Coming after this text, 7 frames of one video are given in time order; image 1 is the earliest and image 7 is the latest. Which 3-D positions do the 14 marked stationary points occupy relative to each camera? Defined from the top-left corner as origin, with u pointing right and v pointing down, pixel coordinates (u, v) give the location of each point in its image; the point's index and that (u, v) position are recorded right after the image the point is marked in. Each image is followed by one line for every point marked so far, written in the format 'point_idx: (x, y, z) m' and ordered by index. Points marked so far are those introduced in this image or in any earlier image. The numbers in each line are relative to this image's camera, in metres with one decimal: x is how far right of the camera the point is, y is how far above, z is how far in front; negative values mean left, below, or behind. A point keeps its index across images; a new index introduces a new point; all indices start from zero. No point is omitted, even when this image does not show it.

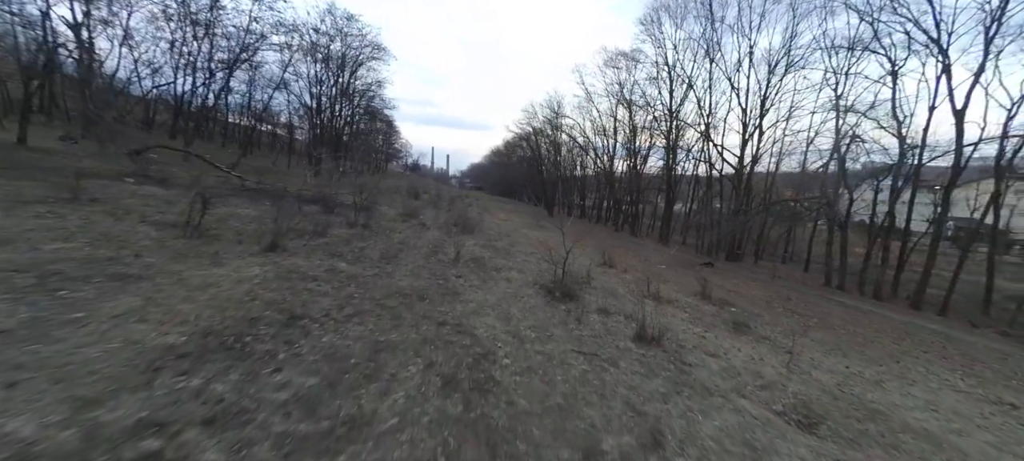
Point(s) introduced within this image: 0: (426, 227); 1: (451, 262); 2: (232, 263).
0: (-4.0, +0.2, +16.8) m
1: (-1.7, -0.9, +9.9) m
2: (-4.8, -0.6, +6.2) m
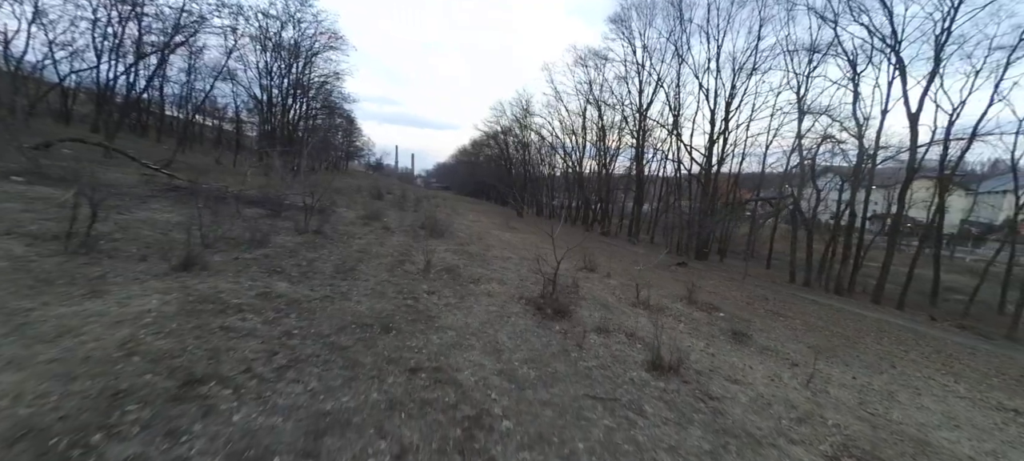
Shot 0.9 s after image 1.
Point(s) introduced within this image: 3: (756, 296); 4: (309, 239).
0: (-5.1, 0.0, +15.2) m
1: (-2.1, -1.0, +8.5) m
2: (-5.0, -0.8, +4.6) m
3: (+11.0, -2.9, +16.4) m
4: (-5.6, -0.3, +9.9) m
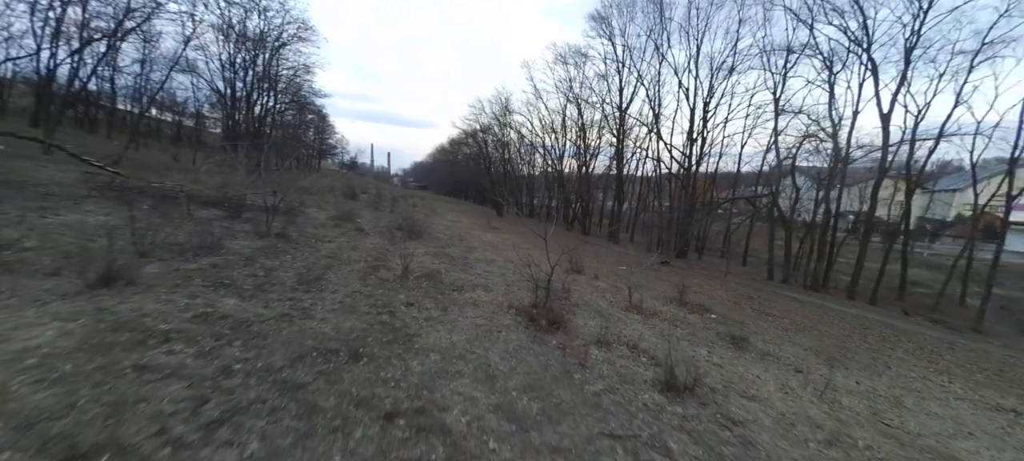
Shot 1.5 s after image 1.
0: (-5.8, -0.1, +14.2) m
1: (-2.4, -1.1, +7.7) m
2: (-5.0, -0.9, +3.6) m
3: (+10.2, -2.9, +16.4) m
4: (-5.9, -0.4, +8.9) m
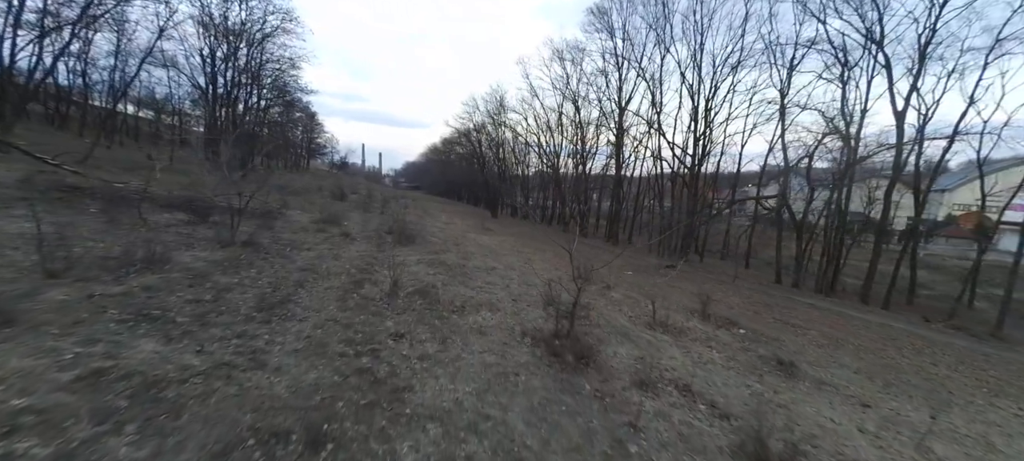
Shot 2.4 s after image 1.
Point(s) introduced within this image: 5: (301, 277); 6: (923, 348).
0: (-5.7, -0.2, +12.8) m
1: (-2.2, -1.2, +6.3) m
2: (-4.7, -1.0, +2.2) m
3: (+10.2, -3.0, +15.3) m
4: (-5.8, -0.5, +7.4) m
5: (-4.1, -0.9, +7.0) m
6: (+13.7, -3.9, +12.1) m
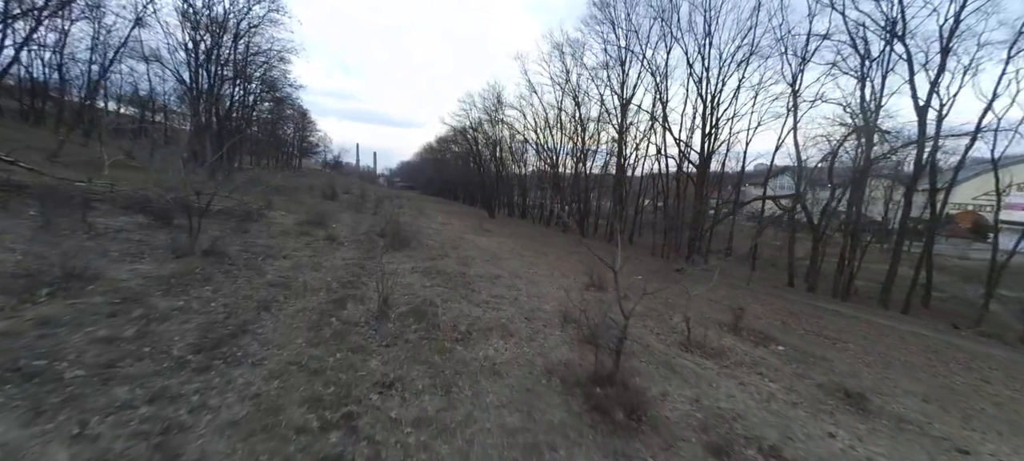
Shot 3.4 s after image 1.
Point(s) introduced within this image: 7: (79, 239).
0: (-5.5, -0.4, +11.4) m
1: (-1.9, -1.4, +5.0) m
2: (-4.4, -1.2, +0.9) m
3: (+10.4, -3.1, +14.2) m
4: (-5.5, -0.7, +6.1) m
5: (-3.8, -1.0, +5.7) m
6: (+13.9, -4.0, +11.0) m
7: (-8.4, -0.1, +7.0) m
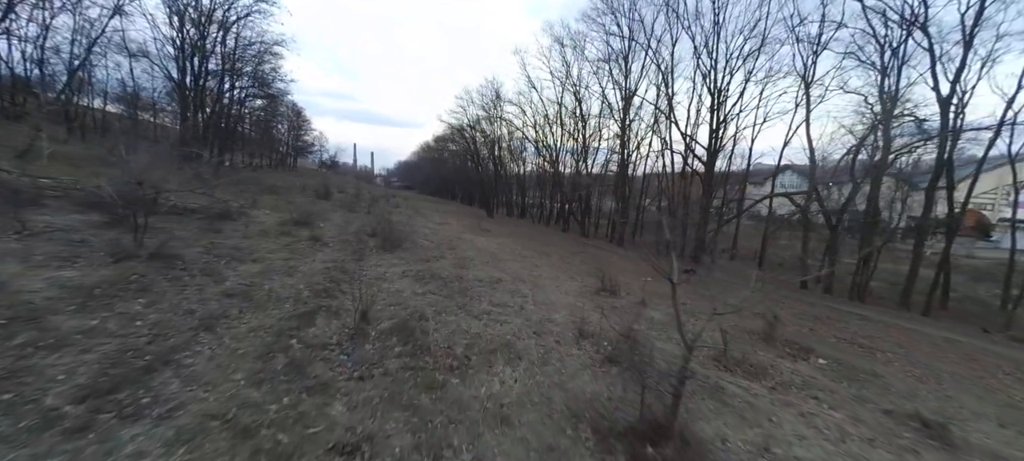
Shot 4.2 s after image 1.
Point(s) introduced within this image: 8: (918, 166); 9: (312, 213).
0: (-5.5, -0.3, +10.3) m
1: (-1.8, -1.3, +4.0) m
2: (-4.3, -1.1, -0.2) m
3: (+10.5, -3.0, +13.2) m
4: (-5.4, -0.6, +5.0) m
5: (-3.7, -1.0, +4.6) m
6: (+14.0, -3.9, +10.0) m
7: (-8.3, -0.1, +5.9) m
8: (+21.2, +3.7, +19.0) m
9: (-8.6, +0.8, +15.5) m
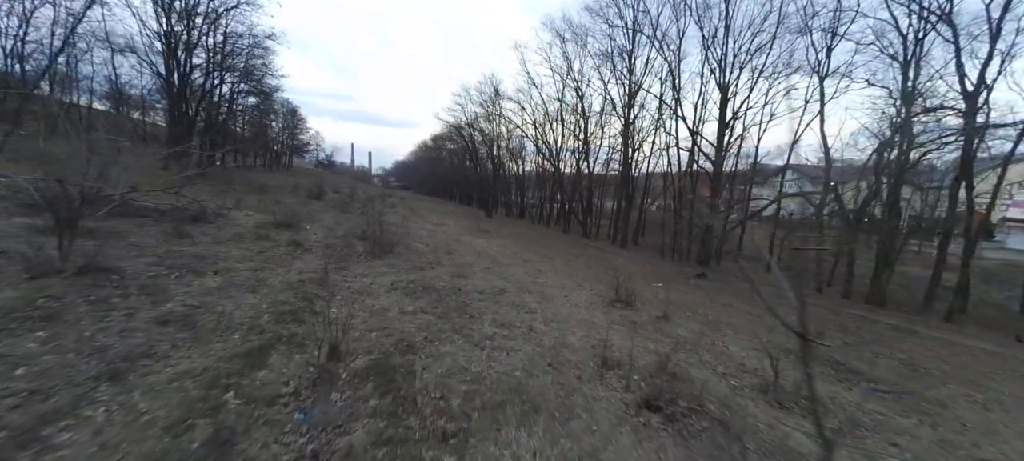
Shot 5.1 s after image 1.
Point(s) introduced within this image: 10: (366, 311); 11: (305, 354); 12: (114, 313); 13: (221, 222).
0: (-5.4, -0.5, +9.3) m
1: (-1.7, -1.4, +2.9) m
2: (-4.1, -1.3, -1.3) m
3: (+10.5, -3.1, +12.2) m
4: (-5.3, -0.7, +4.0) m
5: (-3.6, -1.1, +3.5) m
6: (+14.1, -4.0, +9.0) m
7: (-8.2, -0.2, +4.8) m
8: (+21.2, +3.6, +18.1) m
9: (-8.5, +0.7, +14.4) m
10: (-2.1, -1.2, +5.3) m
11: (-2.2, -1.3, +3.8) m
12: (-4.6, -0.9, +4.3) m
13: (-9.1, +0.3, +11.3) m
